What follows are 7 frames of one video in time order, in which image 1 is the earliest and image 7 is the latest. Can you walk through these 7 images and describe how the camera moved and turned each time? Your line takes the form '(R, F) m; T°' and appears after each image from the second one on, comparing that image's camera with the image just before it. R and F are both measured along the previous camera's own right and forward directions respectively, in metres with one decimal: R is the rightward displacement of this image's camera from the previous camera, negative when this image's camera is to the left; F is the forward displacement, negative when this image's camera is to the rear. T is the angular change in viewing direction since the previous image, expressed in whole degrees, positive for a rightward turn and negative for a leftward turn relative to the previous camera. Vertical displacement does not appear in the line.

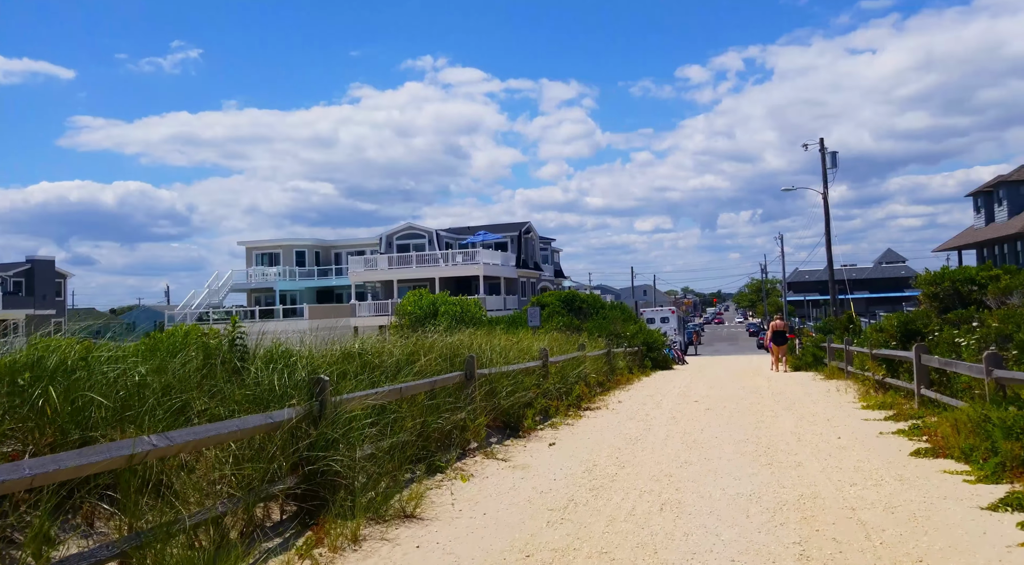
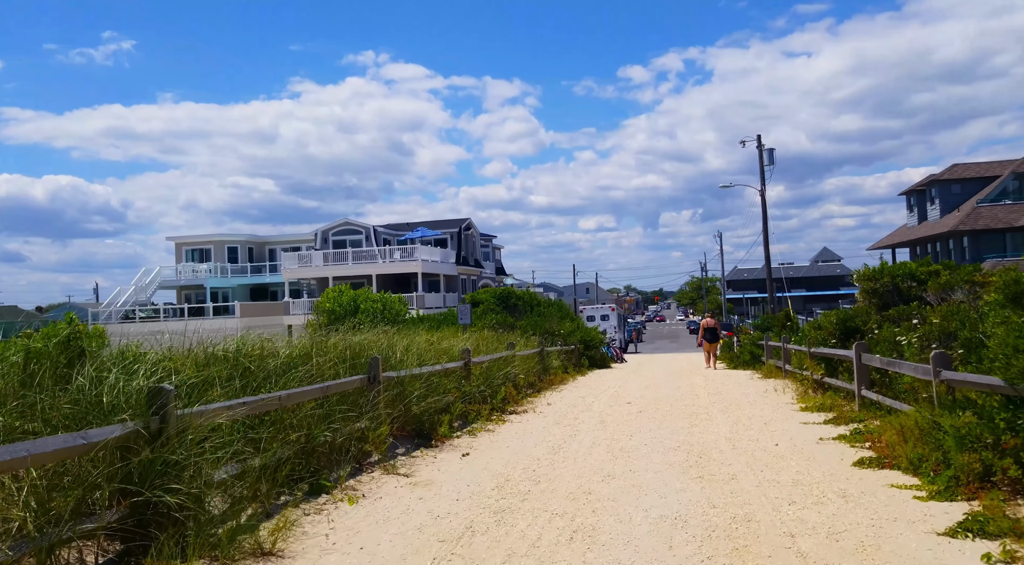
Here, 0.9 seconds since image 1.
(+0.4, +1.0) m; +4°
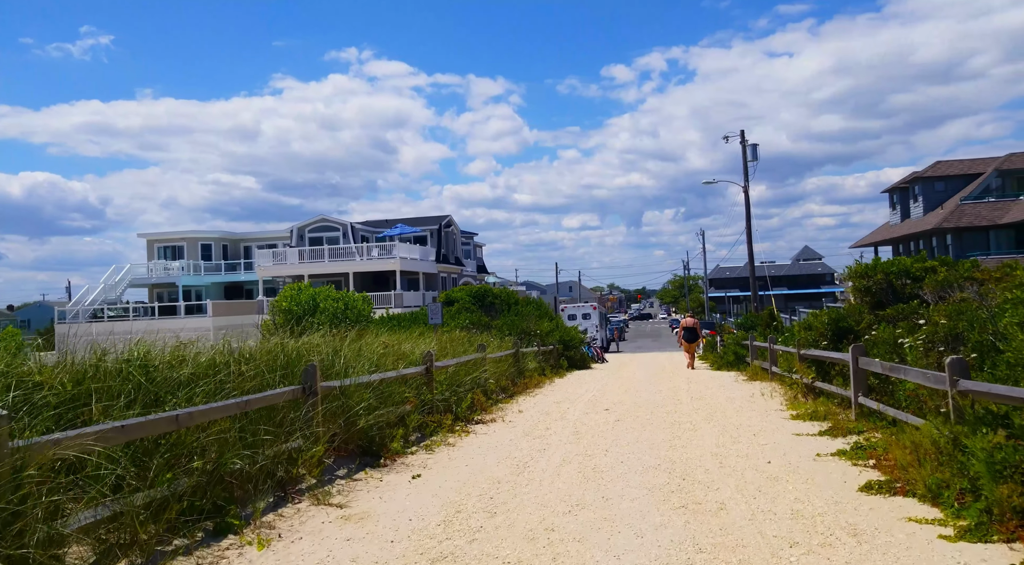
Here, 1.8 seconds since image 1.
(+0.3, +1.1) m; +1°
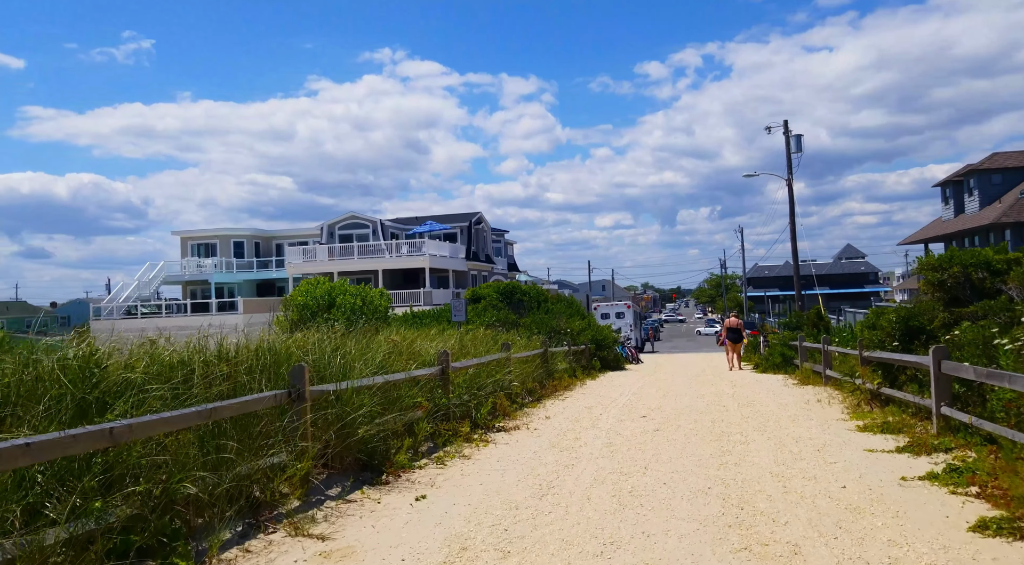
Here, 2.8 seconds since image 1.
(+0.1, +1.2) m; -3°
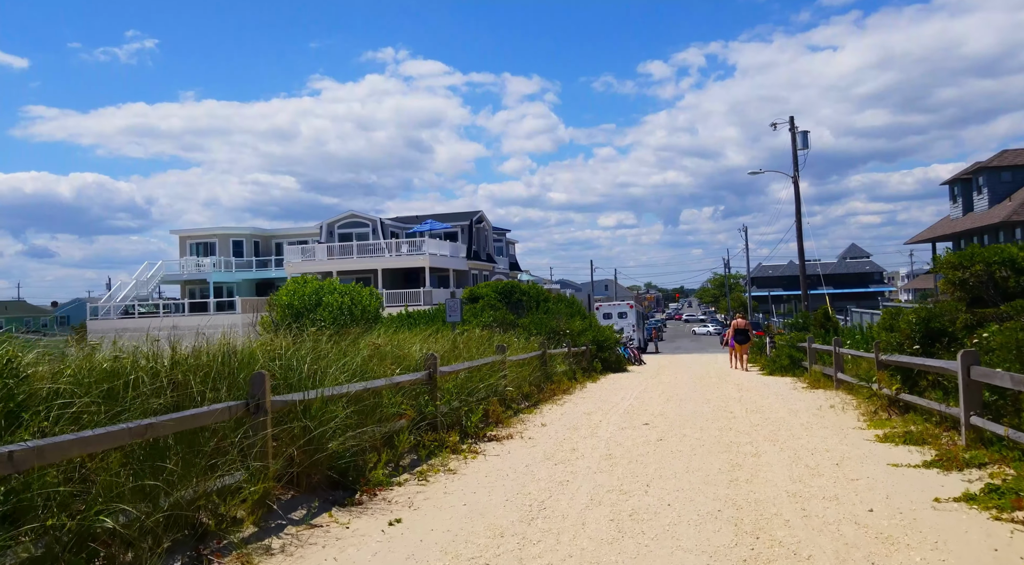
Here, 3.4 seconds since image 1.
(+0.1, +0.7) m; 0°
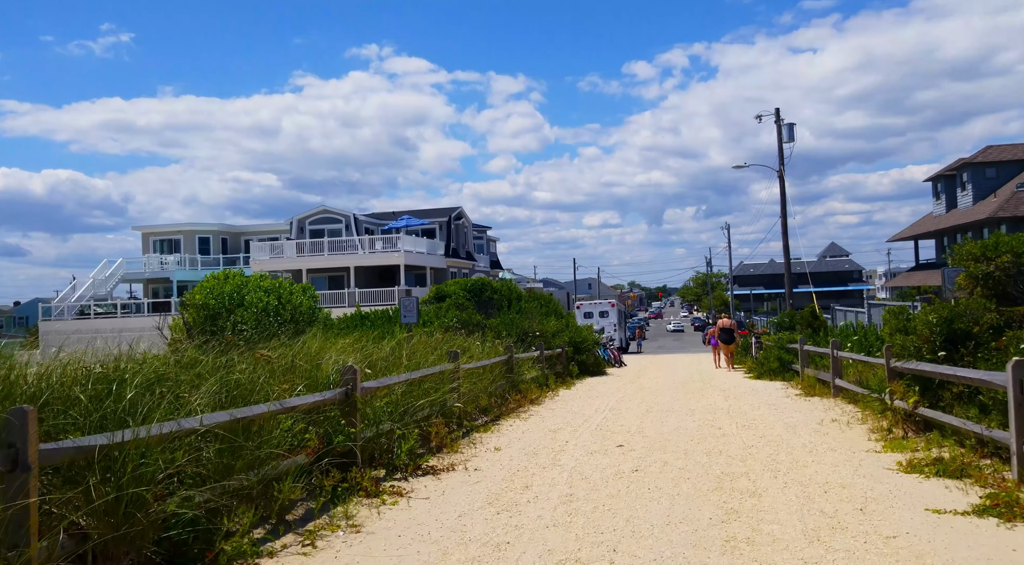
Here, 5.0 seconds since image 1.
(+0.5, +1.8) m; +1°
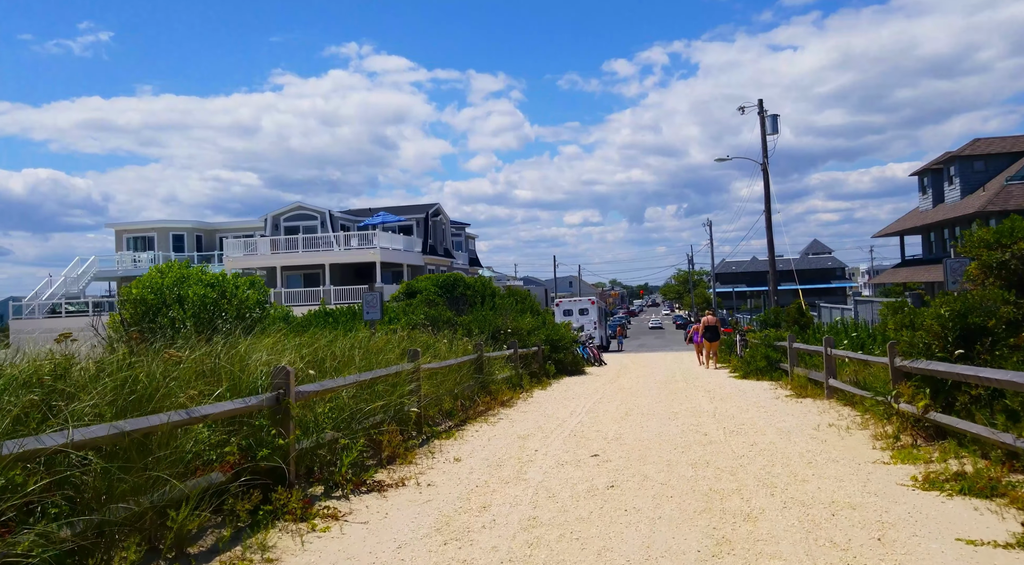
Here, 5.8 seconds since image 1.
(+0.2, +1.0) m; +1°
